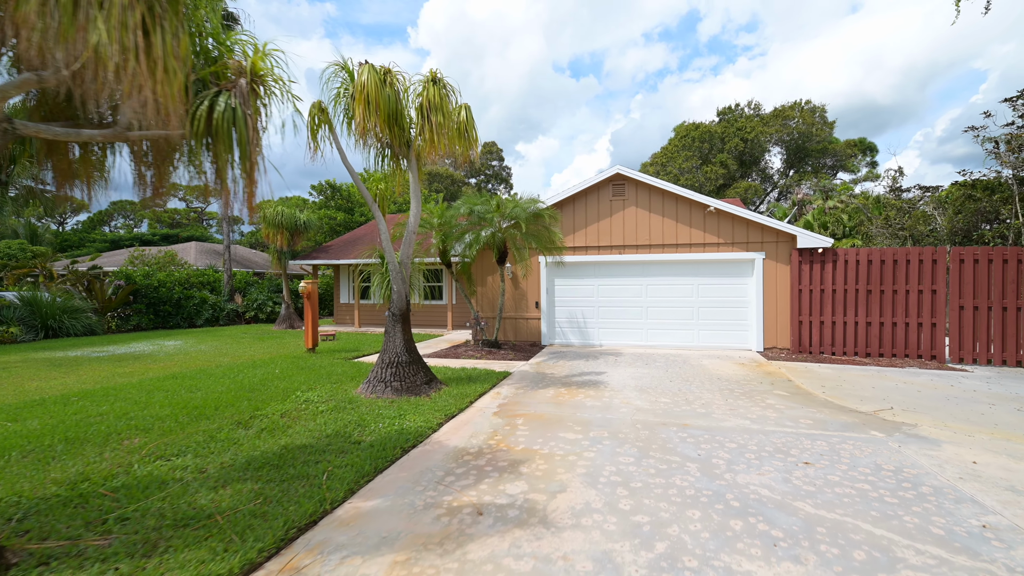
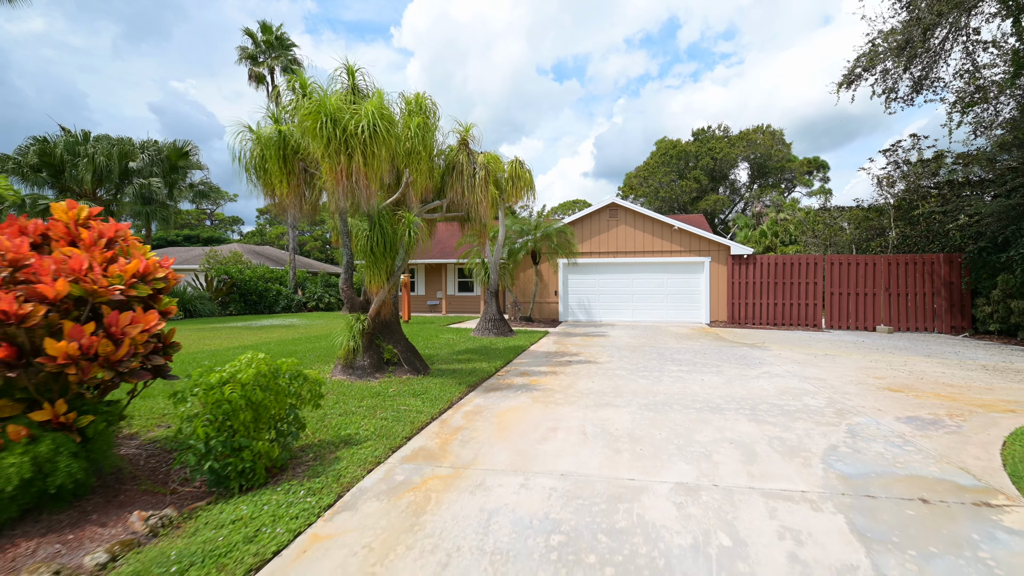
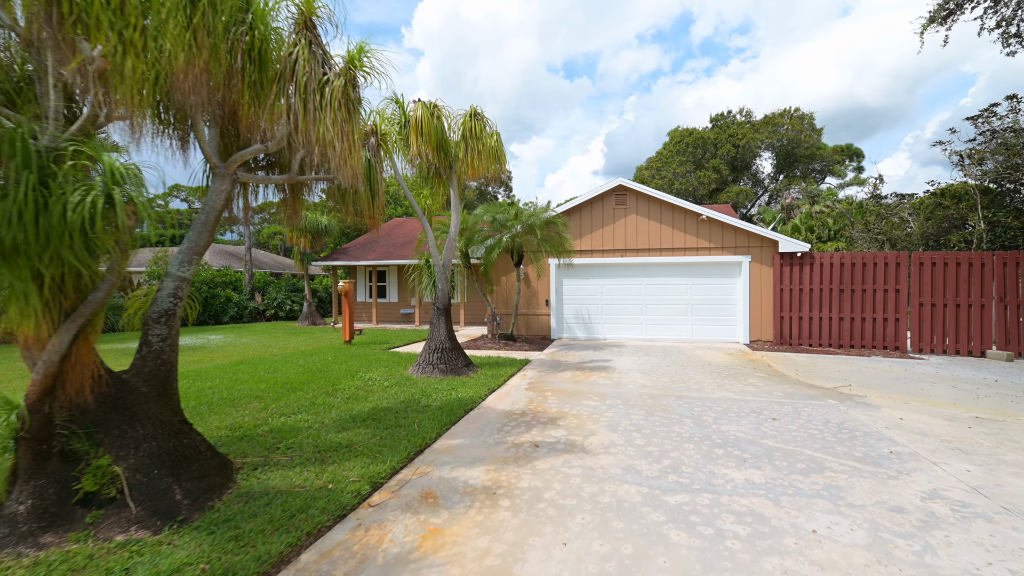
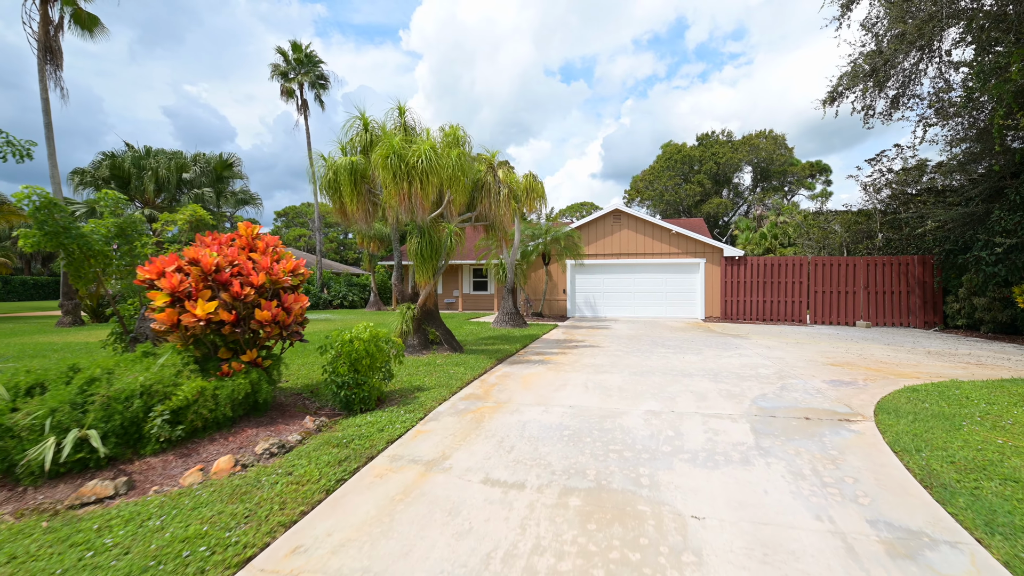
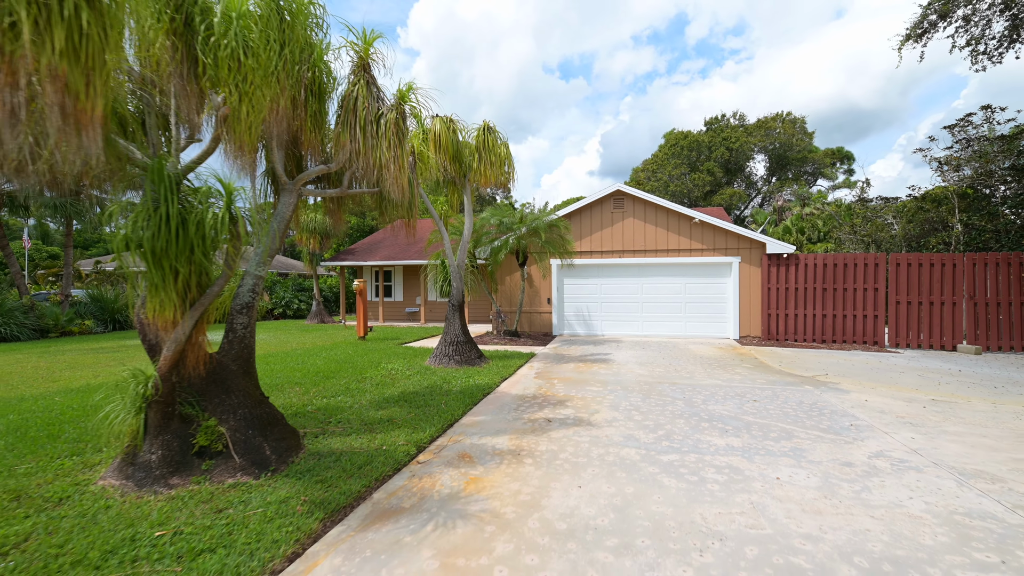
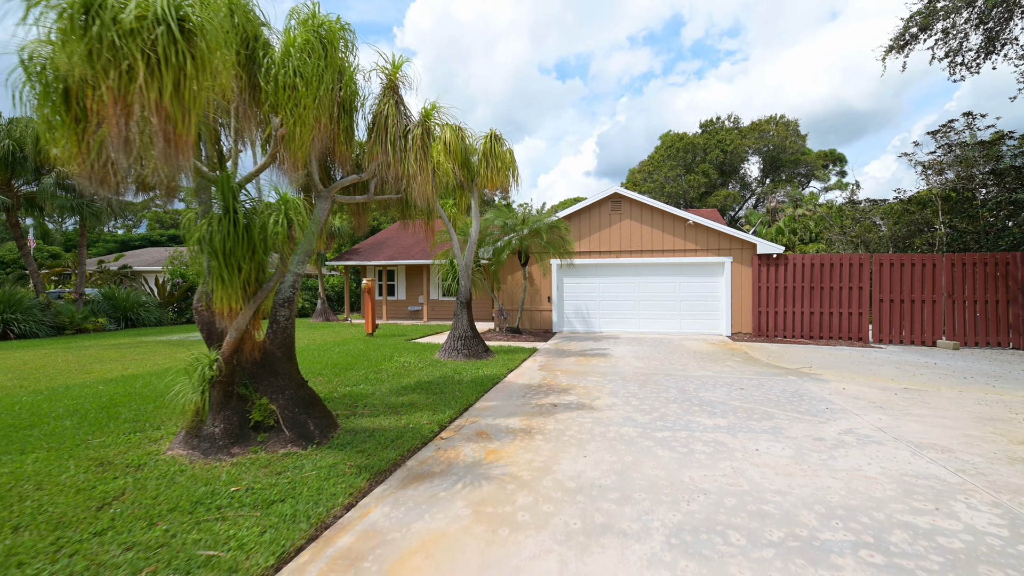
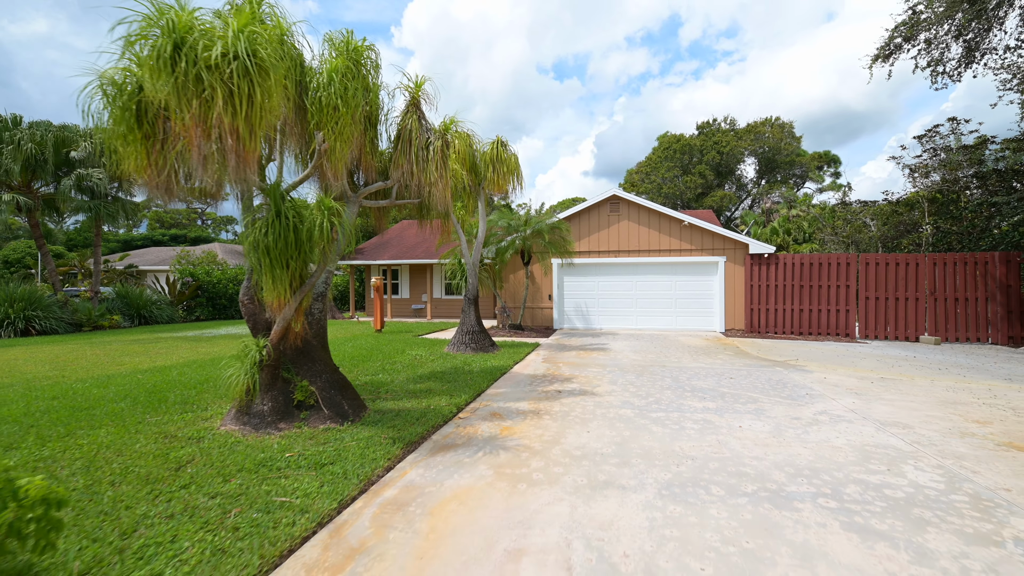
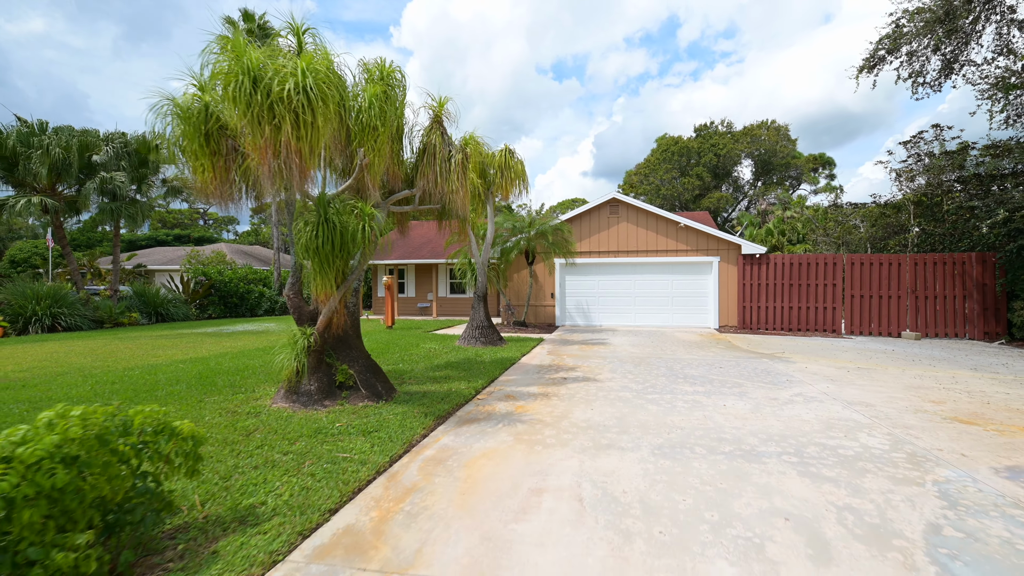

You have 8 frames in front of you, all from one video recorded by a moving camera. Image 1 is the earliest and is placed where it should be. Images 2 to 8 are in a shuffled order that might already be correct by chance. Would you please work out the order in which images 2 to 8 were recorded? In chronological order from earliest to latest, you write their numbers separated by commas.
3, 5, 6, 7, 8, 2, 4
